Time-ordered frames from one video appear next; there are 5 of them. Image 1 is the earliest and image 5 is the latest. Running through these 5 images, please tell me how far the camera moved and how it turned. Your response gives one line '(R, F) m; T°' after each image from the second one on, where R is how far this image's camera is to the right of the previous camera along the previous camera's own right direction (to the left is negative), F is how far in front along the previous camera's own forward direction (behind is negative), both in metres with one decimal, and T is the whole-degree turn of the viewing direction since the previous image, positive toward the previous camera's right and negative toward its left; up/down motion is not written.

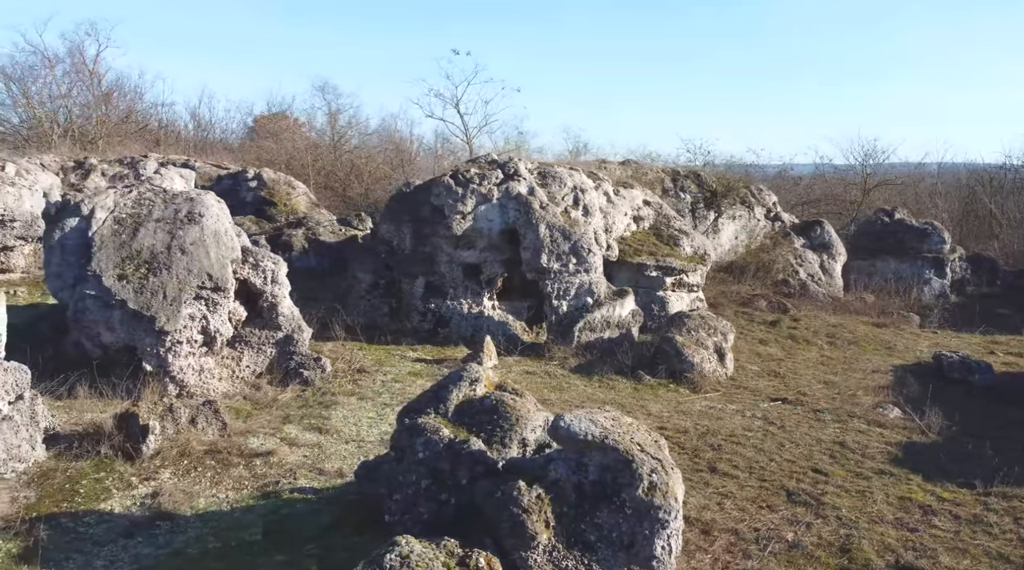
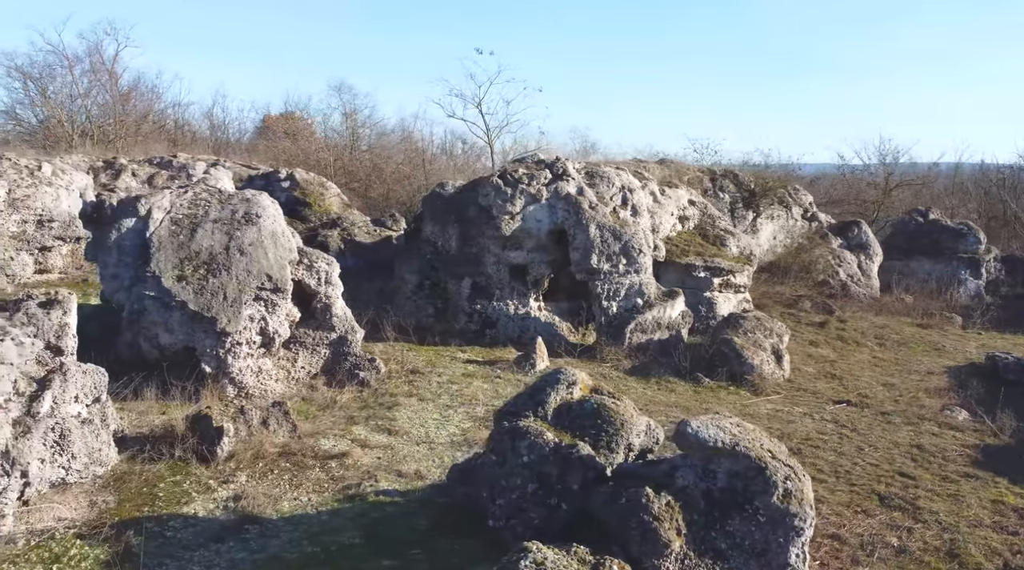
(-0.6, +0.1) m; 0°
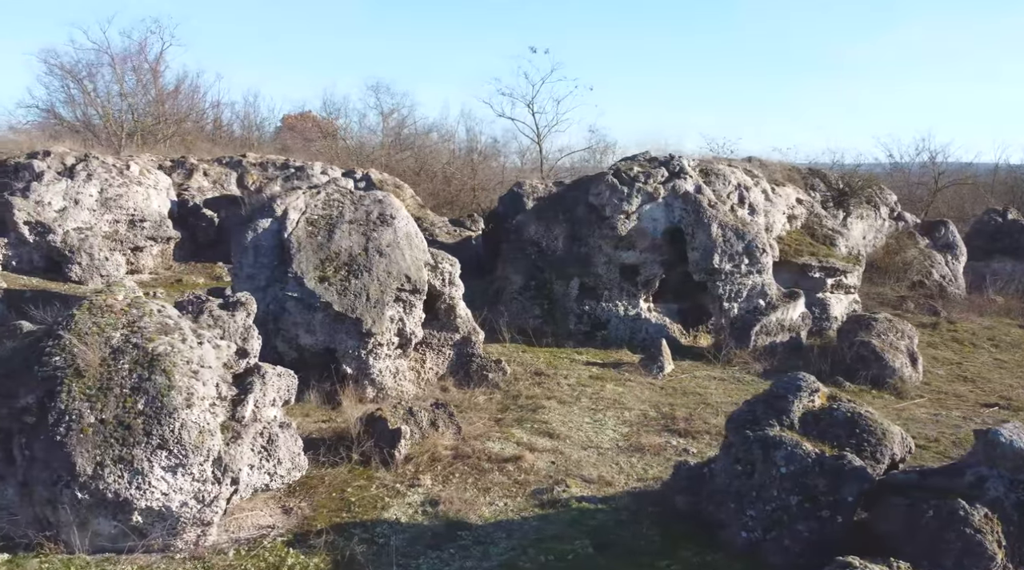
(-1.4, +0.2) m; 0°
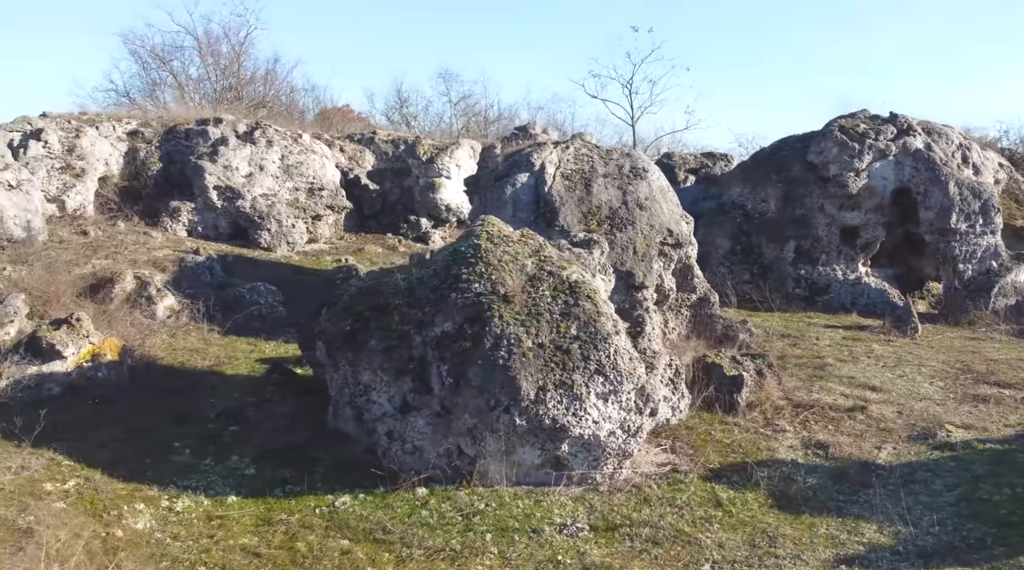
(-2.5, +0.3) m; +1°
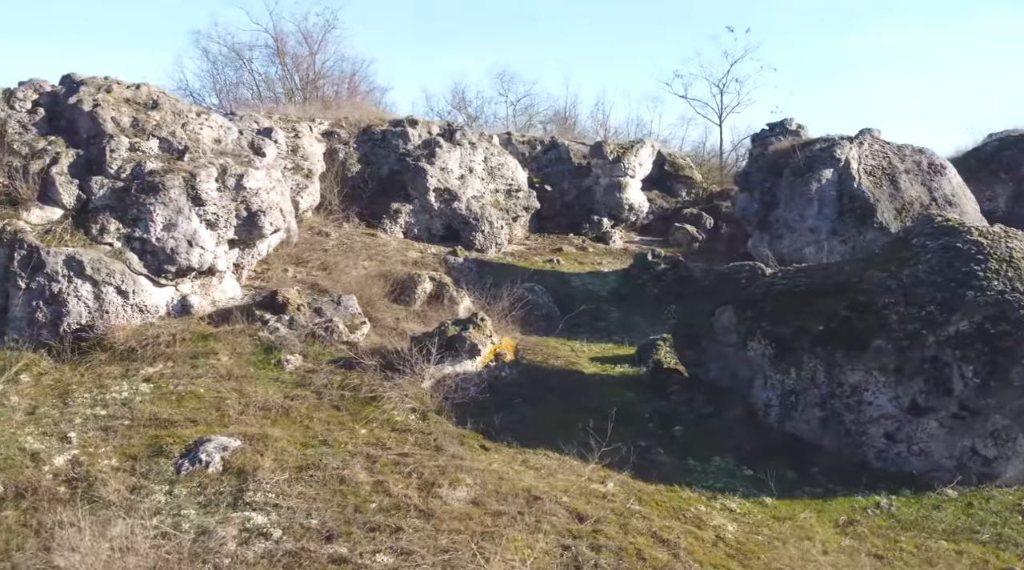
(-3.2, +0.1) m; +3°
